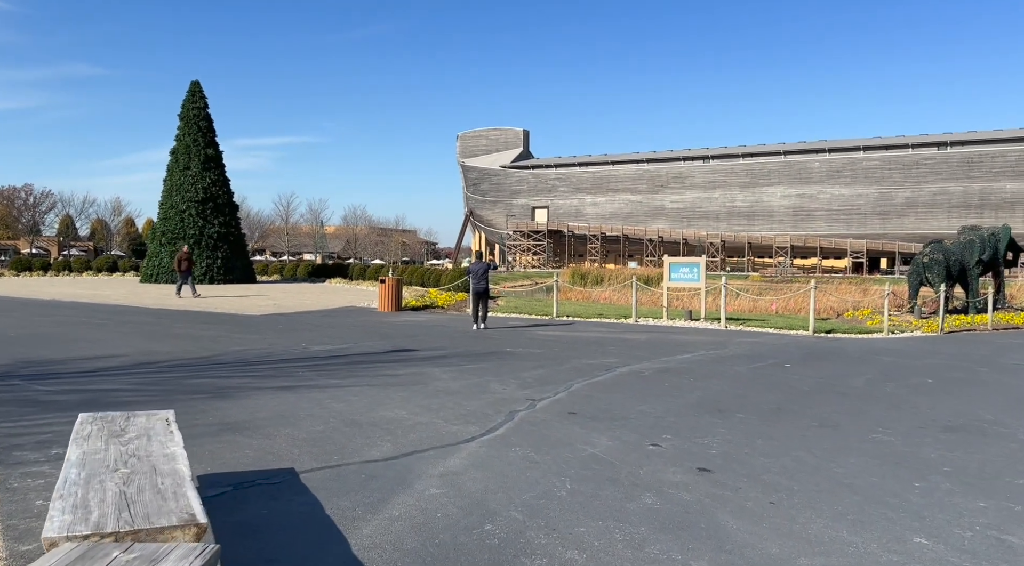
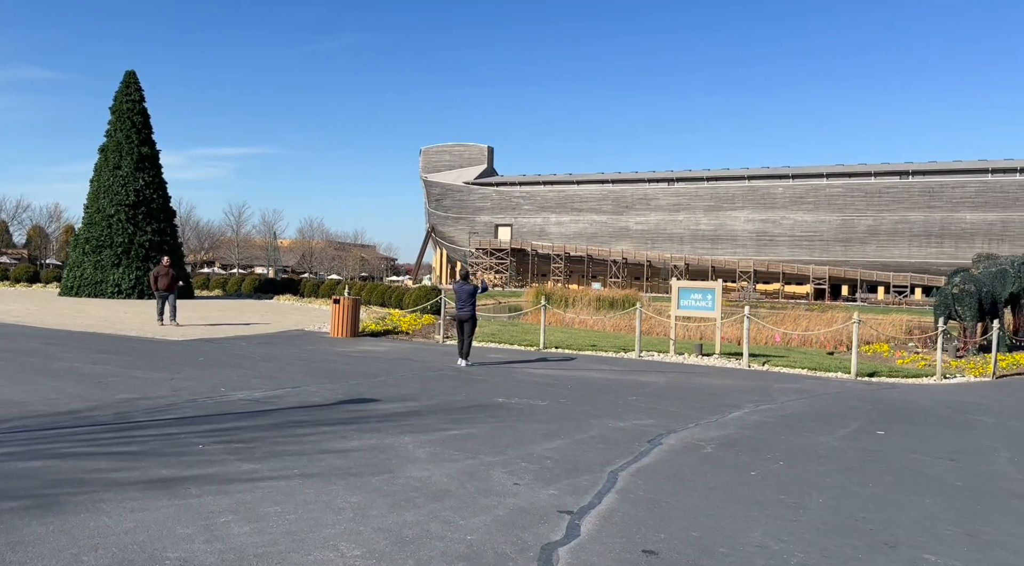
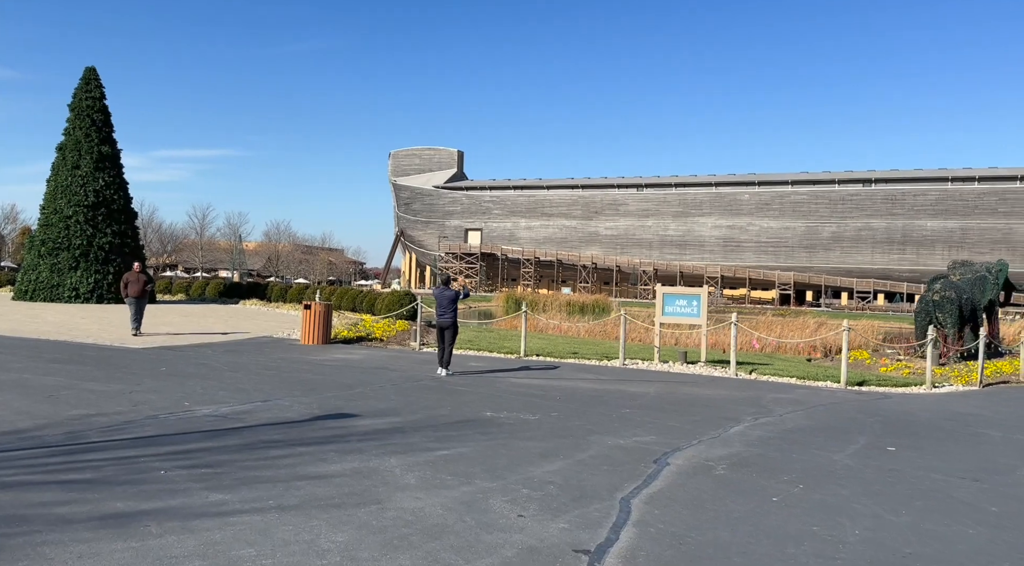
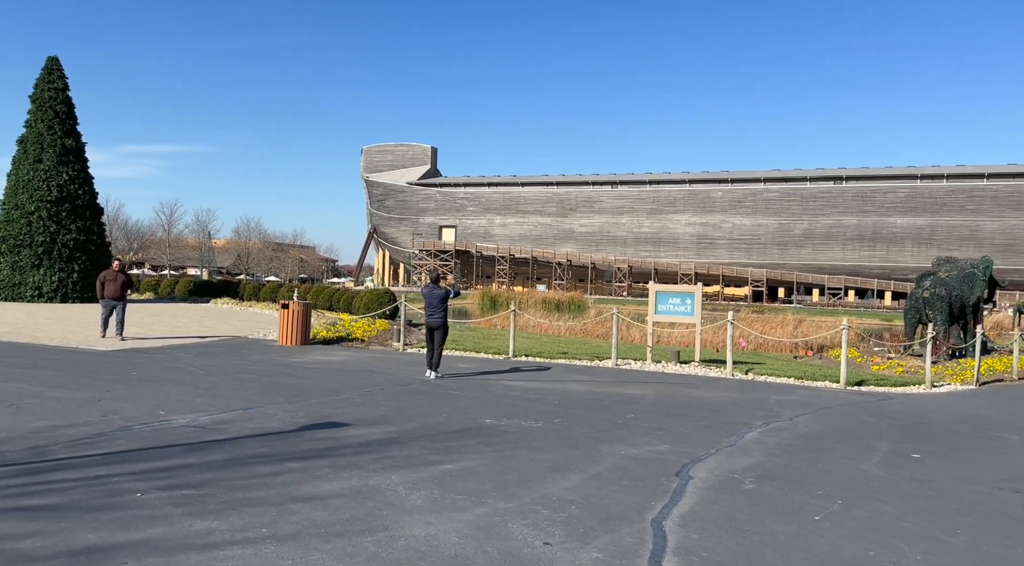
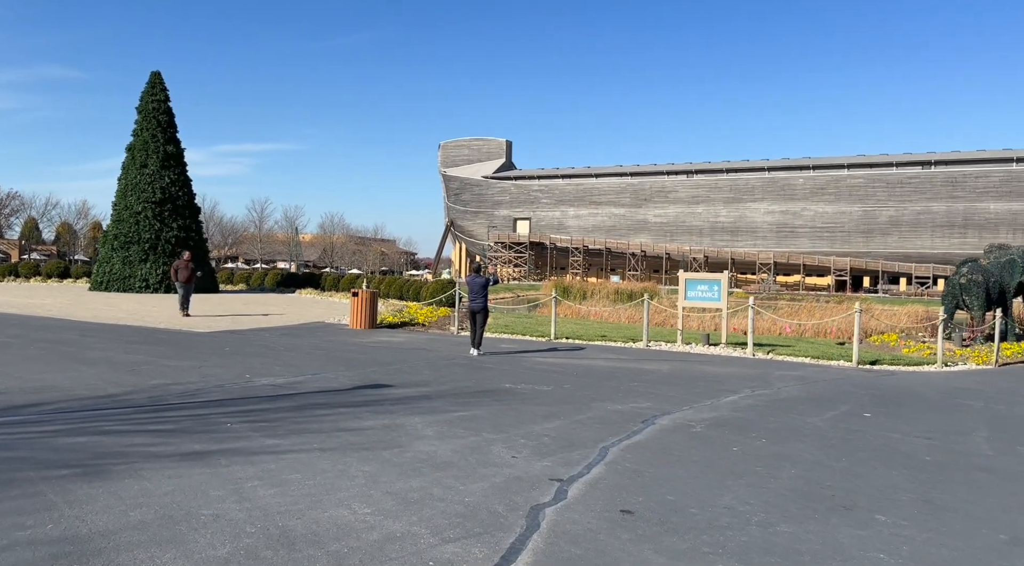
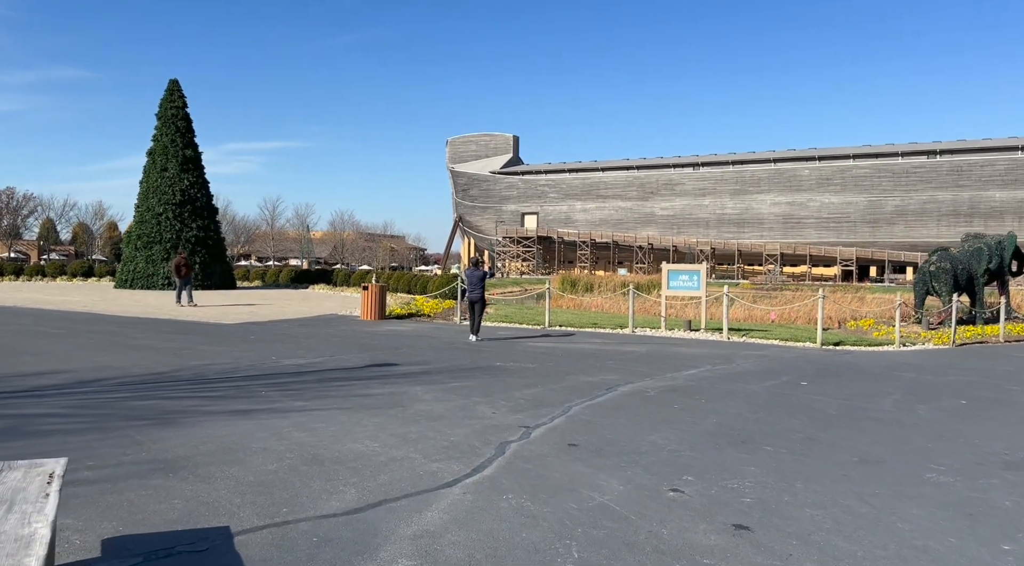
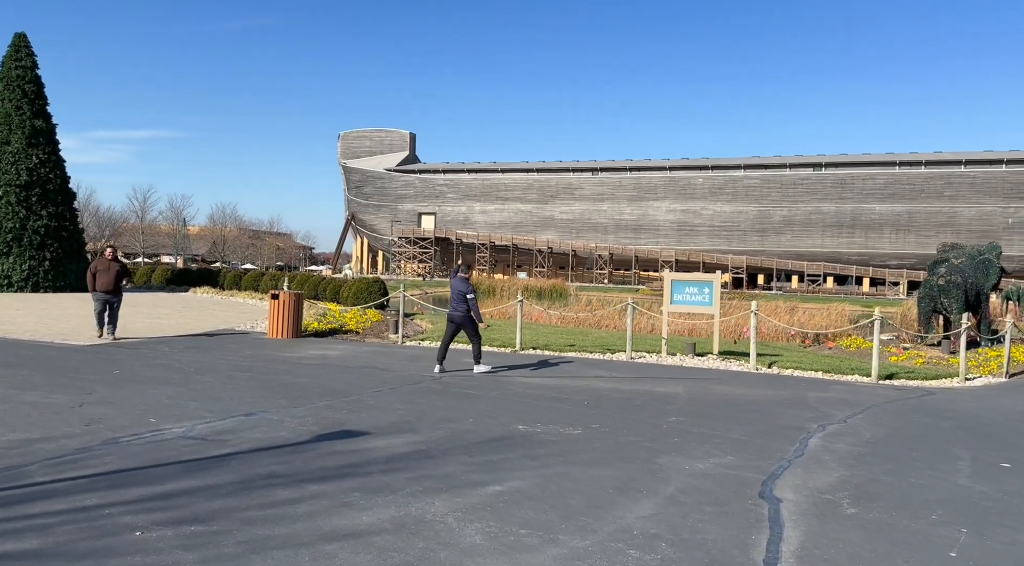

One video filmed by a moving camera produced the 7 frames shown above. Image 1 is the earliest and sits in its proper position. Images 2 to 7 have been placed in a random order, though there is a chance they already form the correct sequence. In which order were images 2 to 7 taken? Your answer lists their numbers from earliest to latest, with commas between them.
6, 5, 2, 3, 4, 7
